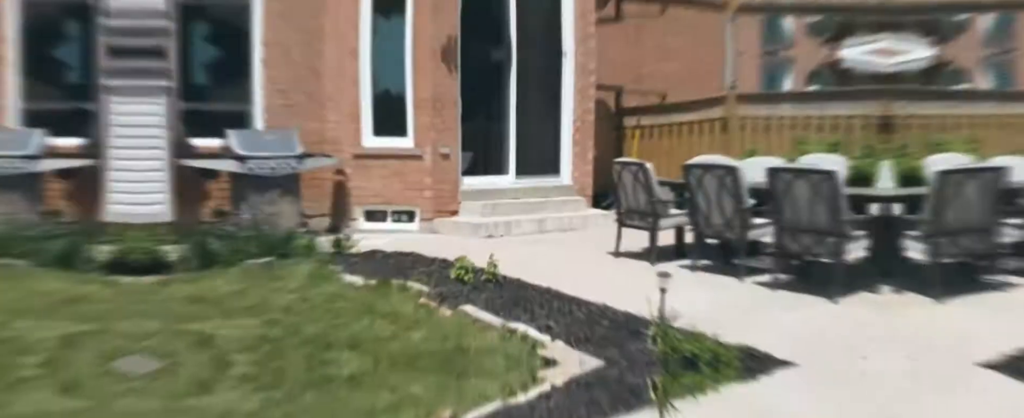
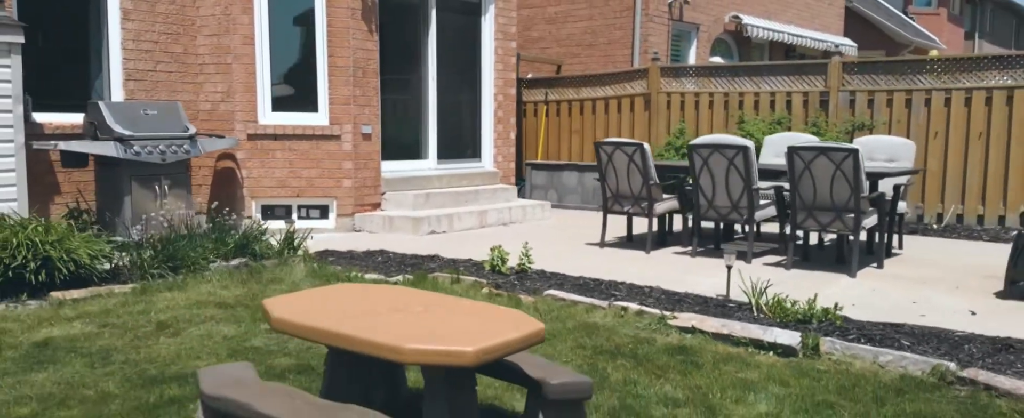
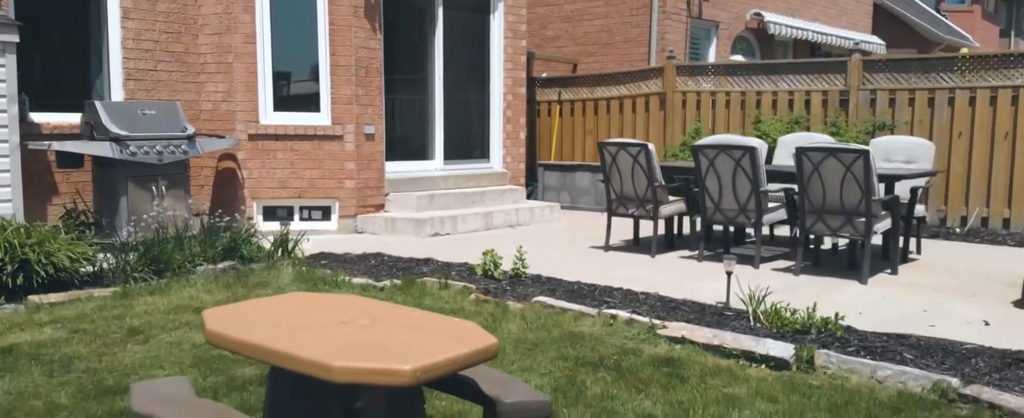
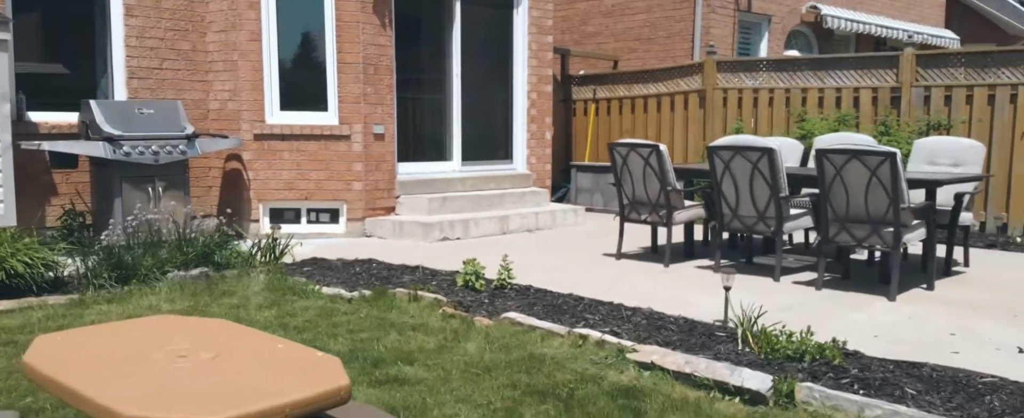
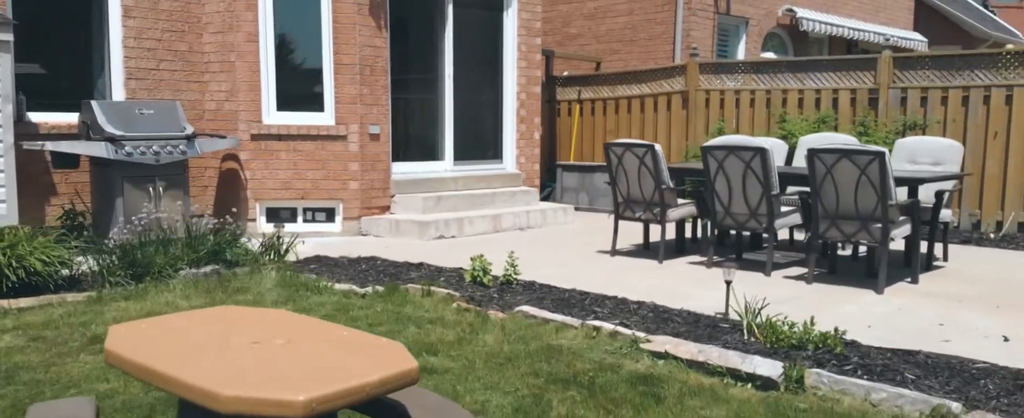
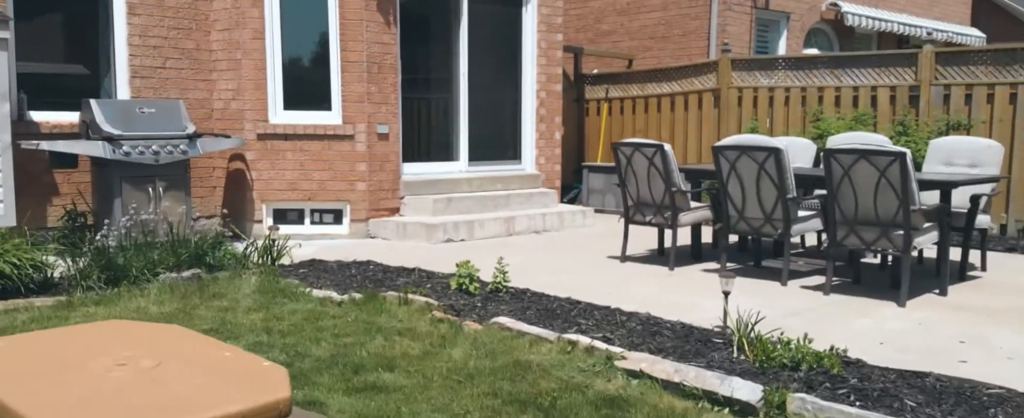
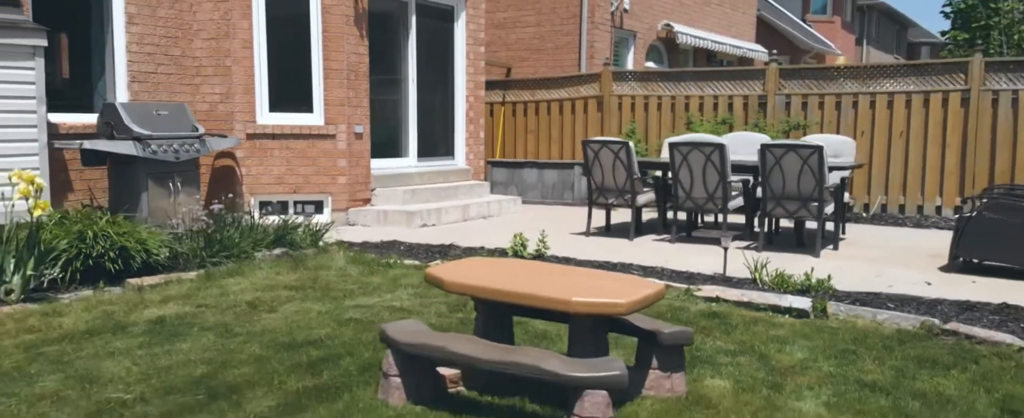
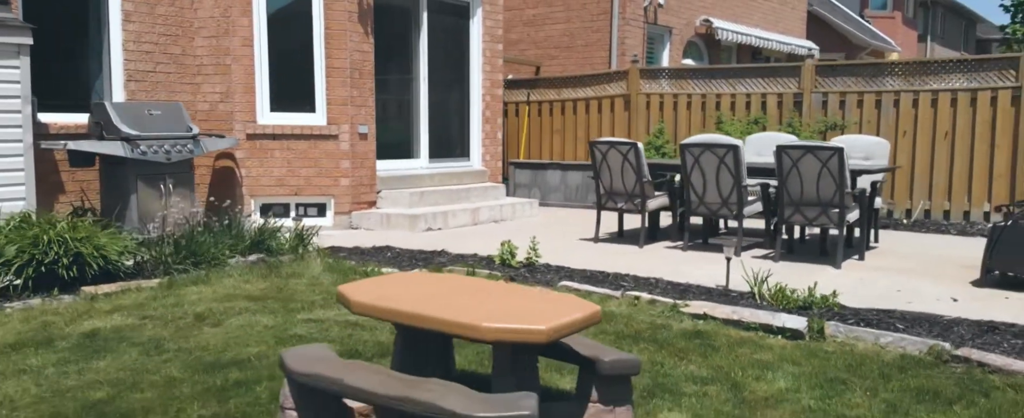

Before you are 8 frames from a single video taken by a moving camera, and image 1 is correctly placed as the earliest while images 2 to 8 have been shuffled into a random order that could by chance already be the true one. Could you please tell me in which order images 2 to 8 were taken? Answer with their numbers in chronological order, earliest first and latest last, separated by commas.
6, 4, 5, 3, 2, 8, 7
